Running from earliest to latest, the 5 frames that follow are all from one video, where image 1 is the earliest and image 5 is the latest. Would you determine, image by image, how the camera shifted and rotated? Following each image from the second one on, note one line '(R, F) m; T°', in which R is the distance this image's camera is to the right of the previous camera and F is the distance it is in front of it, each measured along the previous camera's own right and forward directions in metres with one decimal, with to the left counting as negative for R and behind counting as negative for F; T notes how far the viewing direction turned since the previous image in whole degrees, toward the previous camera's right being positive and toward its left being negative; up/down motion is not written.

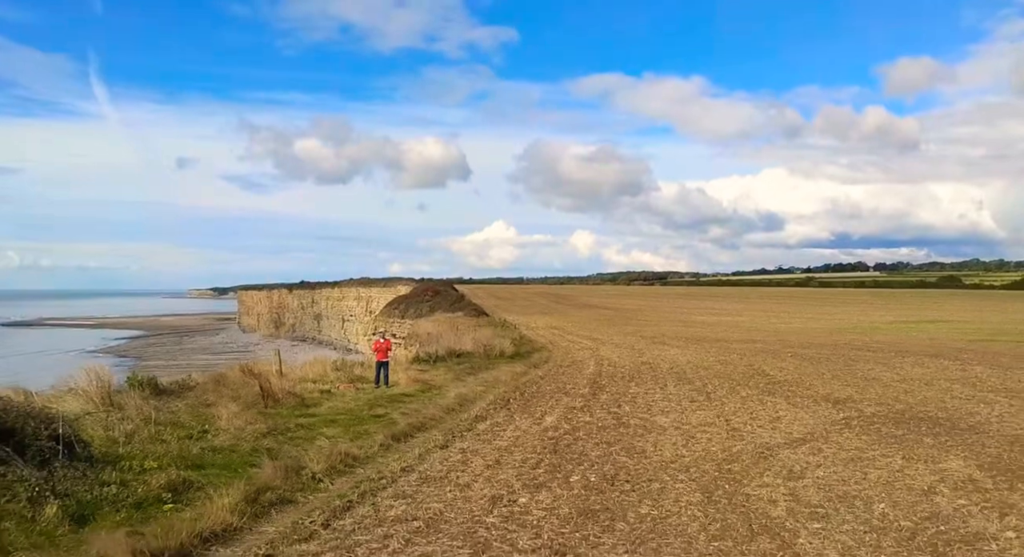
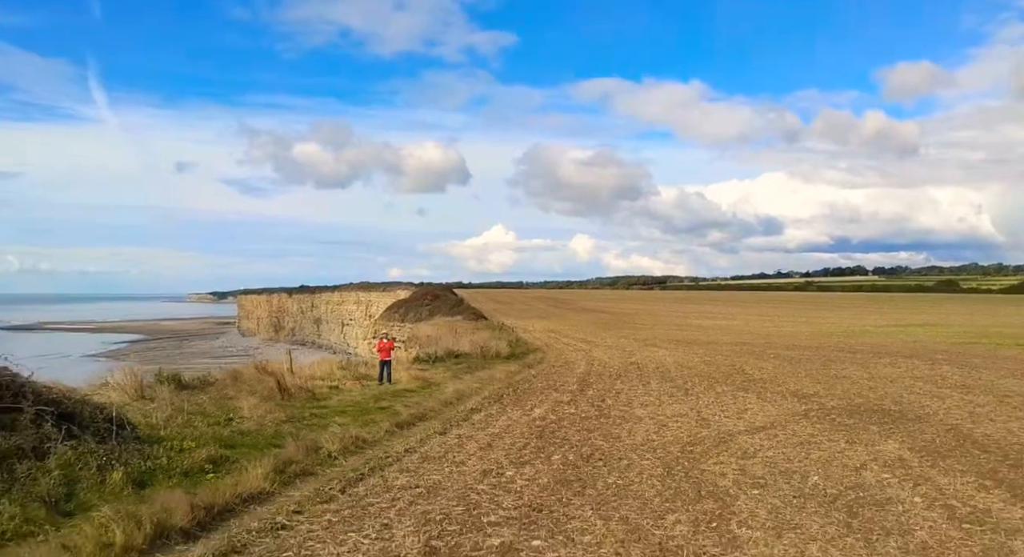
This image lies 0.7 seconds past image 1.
(+0.1, -1.6) m; 0°
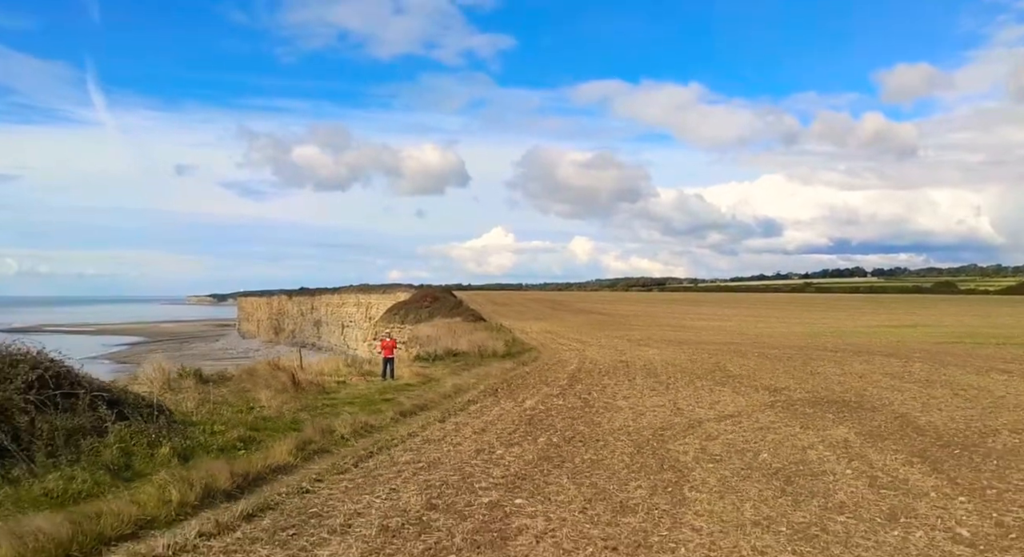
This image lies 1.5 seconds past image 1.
(+0.1, -1.6) m; 0°
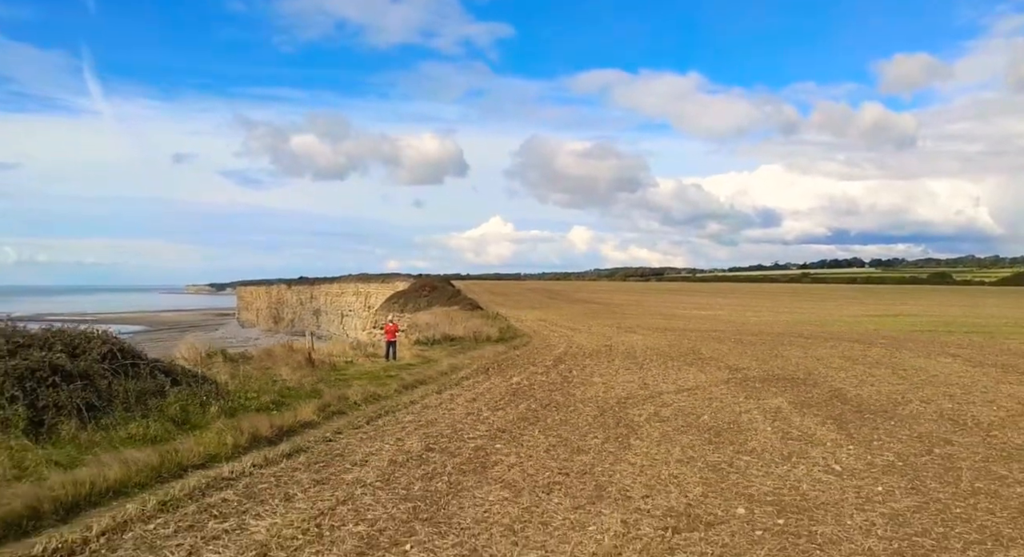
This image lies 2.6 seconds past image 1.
(+0.3, -2.5) m; 0°
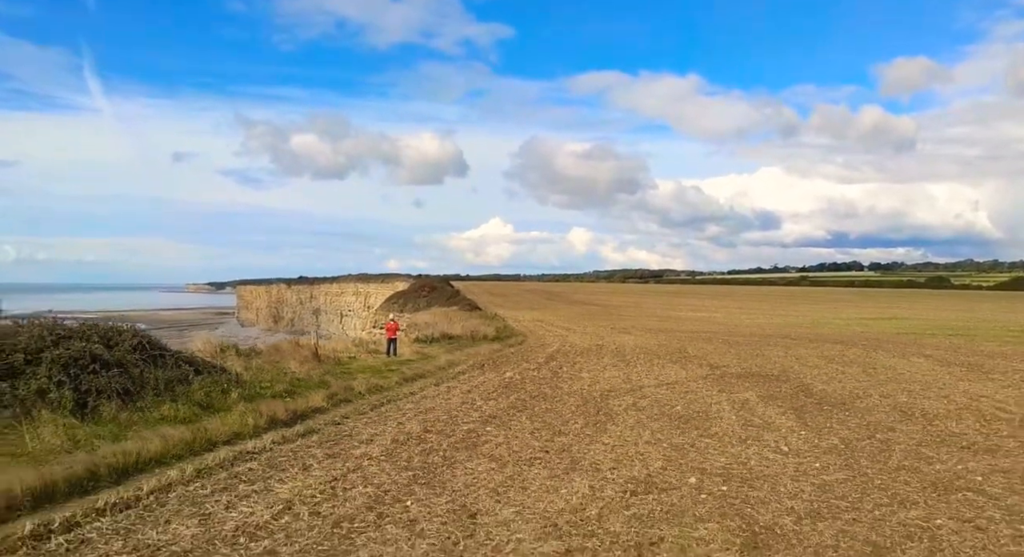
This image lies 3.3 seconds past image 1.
(+0.2, -1.5) m; 0°
